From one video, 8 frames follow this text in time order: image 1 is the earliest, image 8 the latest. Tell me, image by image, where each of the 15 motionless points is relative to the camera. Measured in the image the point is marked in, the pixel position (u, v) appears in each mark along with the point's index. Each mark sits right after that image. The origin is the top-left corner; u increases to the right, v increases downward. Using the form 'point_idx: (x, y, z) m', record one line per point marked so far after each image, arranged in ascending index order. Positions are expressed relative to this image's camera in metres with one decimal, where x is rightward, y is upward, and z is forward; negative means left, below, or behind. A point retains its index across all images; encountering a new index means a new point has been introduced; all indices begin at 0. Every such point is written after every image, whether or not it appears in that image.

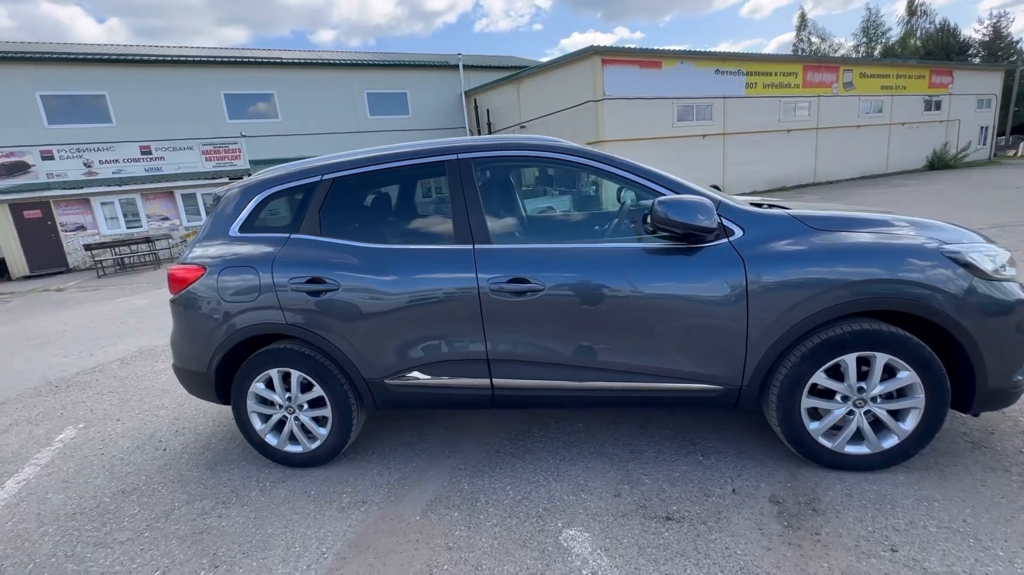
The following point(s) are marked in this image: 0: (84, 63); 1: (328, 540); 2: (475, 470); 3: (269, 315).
0: (-16.6, +9.0, +18.7) m
1: (-0.9, -1.3, +2.4) m
2: (-0.2, -1.1, +2.8) m
3: (-1.5, -0.2, +2.8) m
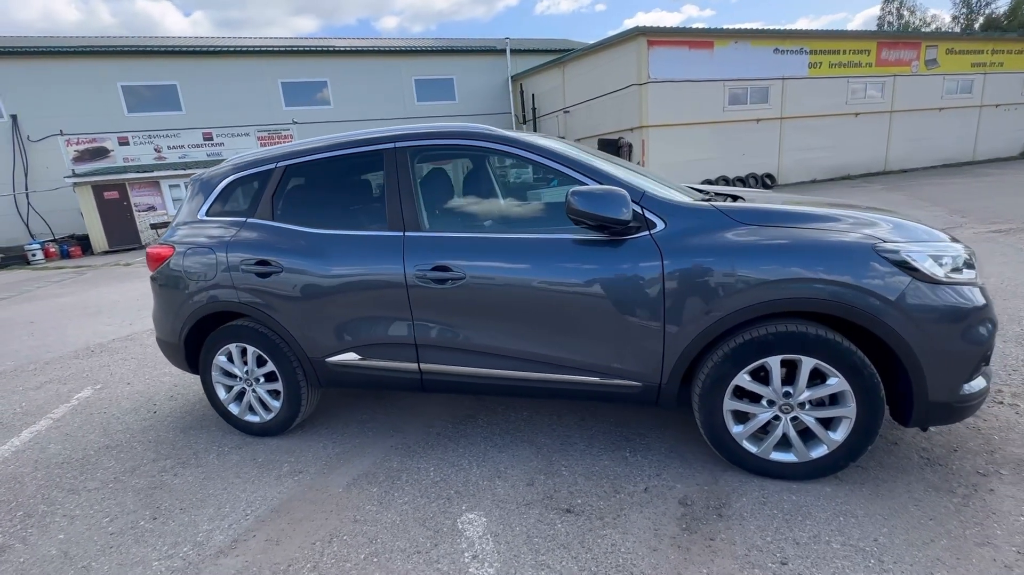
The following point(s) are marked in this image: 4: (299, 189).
0: (-14.9, +10.0, +20.1) m
1: (-1.4, -1.2, +2.6) m
2: (-0.6, -1.0, +2.9) m
3: (-1.9, 0.0, +3.0) m
4: (-1.4, +0.6, +3.0) m
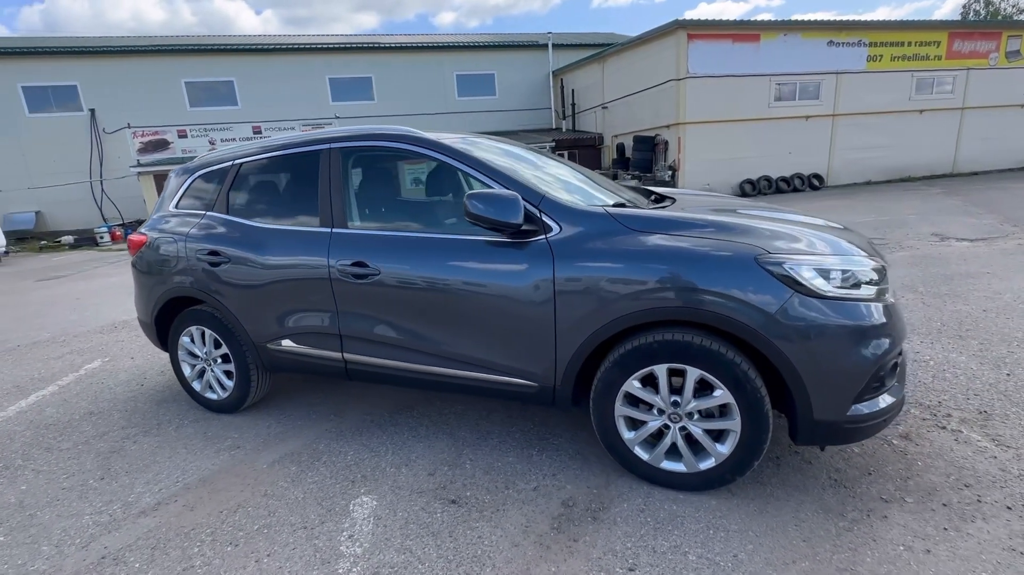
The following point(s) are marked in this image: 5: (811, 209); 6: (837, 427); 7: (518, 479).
0: (-13.3, +10.7, +21.5) m
1: (-1.9, -1.1, +2.8) m
2: (-1.1, -1.0, +3.1) m
3: (-2.3, +0.1, +3.3) m
4: (-1.8, +0.7, +3.2) m
5: (+8.8, +2.3, +13.7) m
6: (+1.4, -0.6, +2.1) m
7: (0.0, -1.0, +2.5) m
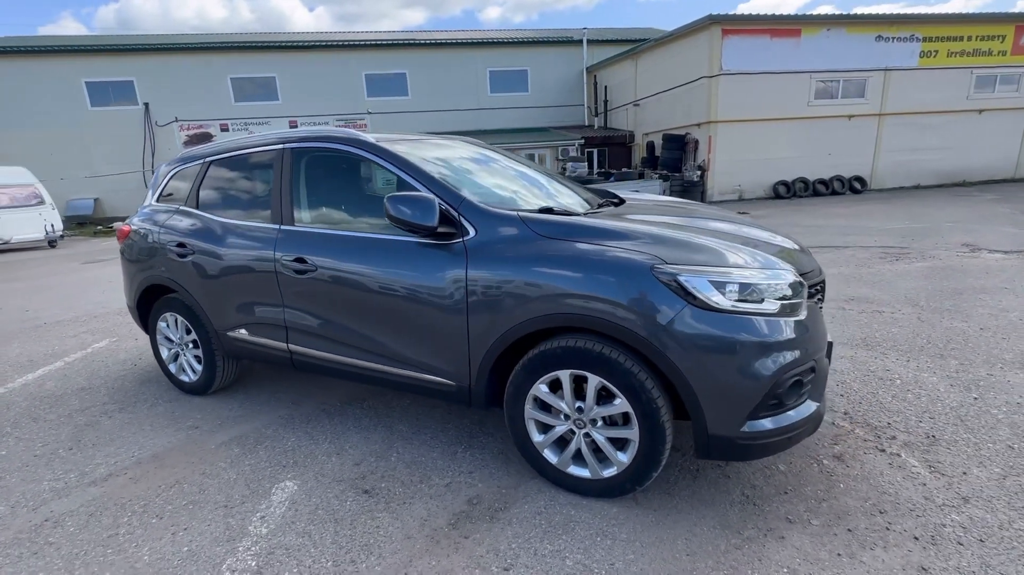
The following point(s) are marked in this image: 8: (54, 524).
0: (-11.8, +11.3, +22.4) m
1: (-2.4, -1.0, +3.0) m
2: (-1.5, -0.9, +3.2) m
3: (-2.7, +0.1, +3.5) m
4: (-2.2, +0.8, +3.4) m
5: (+9.3, +2.1, +13.0) m
6: (+0.9, -0.7, +2.0) m
7: (-0.4, -1.0, +2.6) m
8: (-2.3, -1.2, +2.3) m
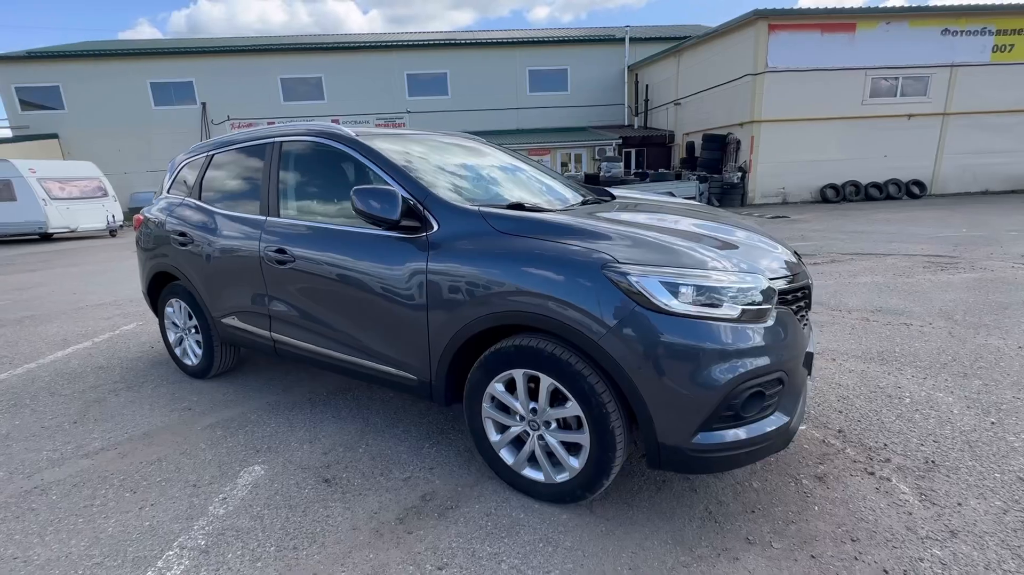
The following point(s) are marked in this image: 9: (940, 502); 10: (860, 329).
0: (-10.0, +11.7, +23.2) m
1: (-2.5, -0.9, +3.2) m
2: (-1.7, -0.8, +3.3) m
3: (-2.8, +0.2, +3.7) m
4: (-2.2, +0.9, +3.5) m
5: (+10.0, +1.8, +12.2) m
6: (+0.7, -0.7, +1.9) m
7: (-0.6, -1.0, +2.6) m
8: (-2.5, -1.1, +2.5) m
9: (+2.0, -1.0, +2.1) m
10: (+3.2, -0.4, +4.4) m
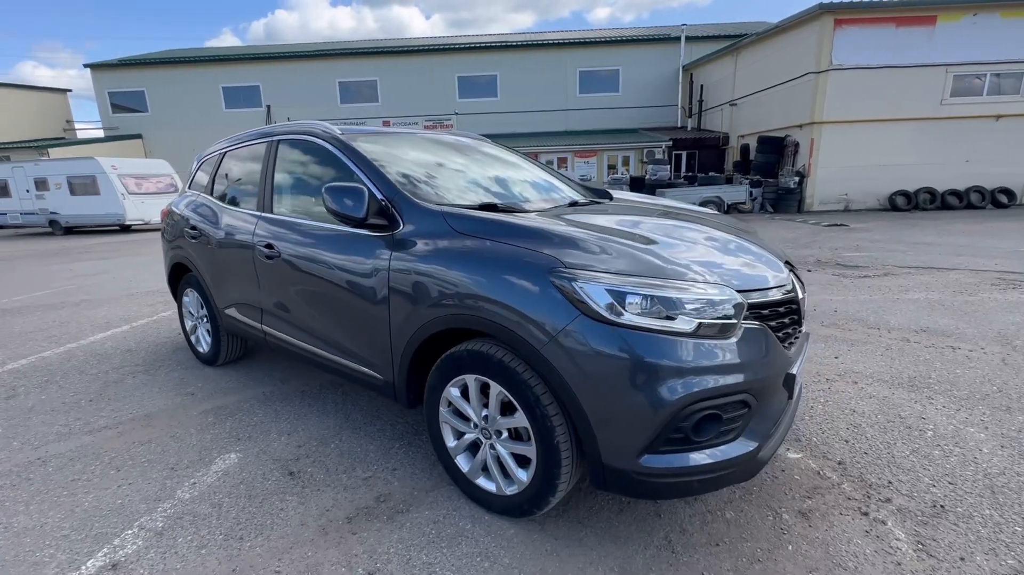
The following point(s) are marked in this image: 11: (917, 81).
0: (-7.5, +11.9, +24.1) m
1: (-2.7, -0.9, +3.4) m
2: (-1.8, -0.8, +3.4) m
3: (-2.8, +0.3, +3.9) m
4: (-2.3, +0.9, +3.7) m
5: (+10.8, +1.4, +11.0) m
6: (+0.4, -0.7, +1.8) m
7: (-0.8, -1.0, +2.6) m
8: (-2.7, -1.0, +2.7) m
9: (+1.7, -1.1, +1.9) m
10: (+3.2, -0.5, +3.9) m
11: (+13.7, +7.0, +15.9) m
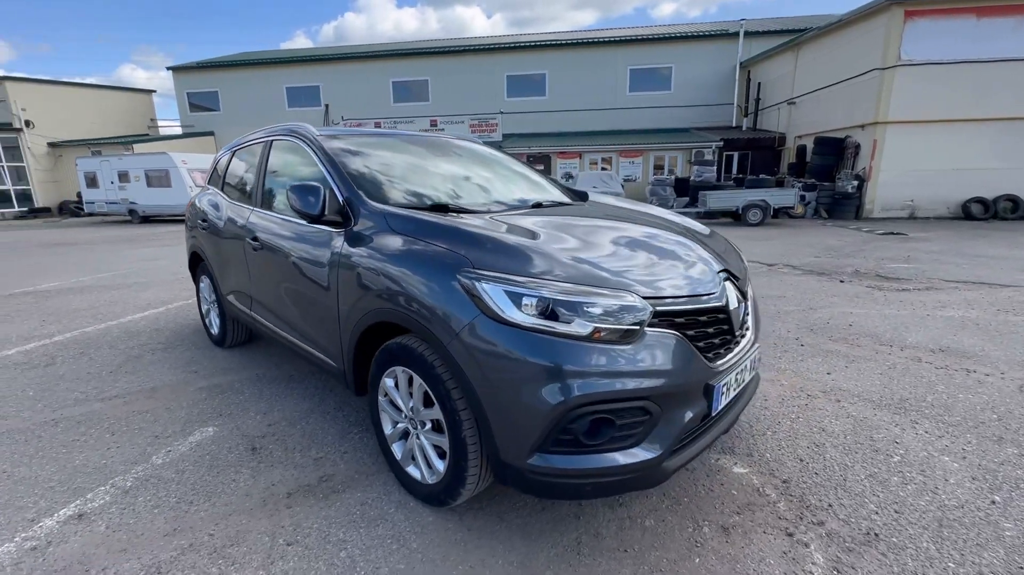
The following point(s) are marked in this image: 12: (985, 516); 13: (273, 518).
0: (-5.0, +12.3, +24.8) m
1: (-2.9, -0.7, +3.7) m
2: (-2.0, -0.7, +3.7) m
3: (-2.9, +0.4, +4.3) m
4: (-2.4, +1.0, +4.0) m
5: (+11.4, +0.9, +9.9) m
6: (0.0, -0.7, +1.8) m
7: (-1.1, -0.9, +2.7) m
8: (-3.0, -0.9, +3.1) m
9: (+1.3, -1.1, +1.8) m
10: (+3.1, -0.6, +3.7) m
11: (+15.0, +6.5, +14.4) m
12: (+2.1, -1.0, +2.1) m
13: (-1.1, -1.1, +2.2) m
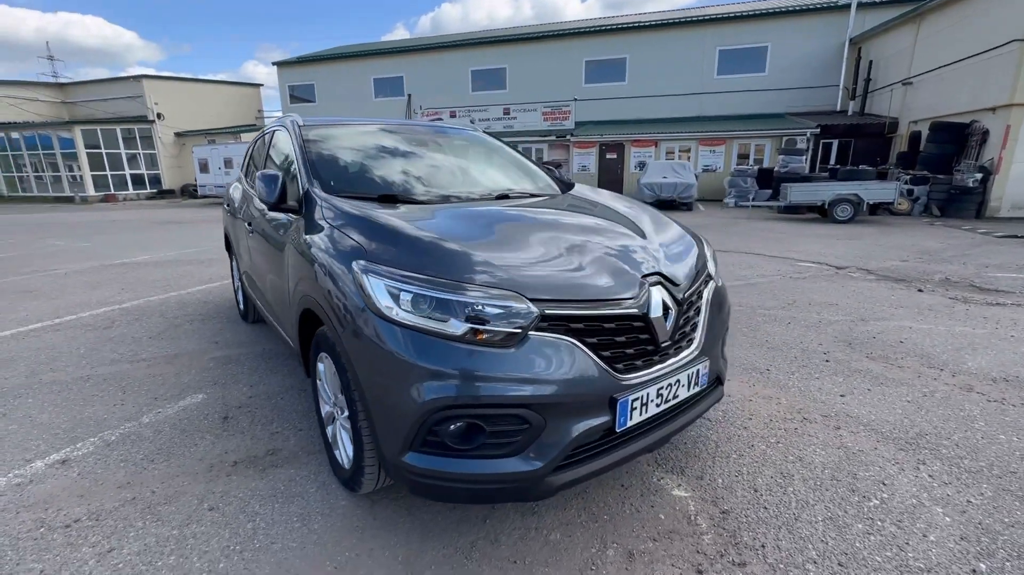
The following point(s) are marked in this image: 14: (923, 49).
0: (-0.9, +13.0, +24.9) m
1: (-3.0, -0.5, +4.2) m
2: (-2.1, -0.6, +4.0) m
3: (-2.8, +0.7, +4.7) m
4: (-2.3, +1.2, +4.3) m
5: (+12.2, +0.5, +7.8) m
6: (-0.4, -0.7, +1.8) m
7: (-1.5, -0.8, +2.9) m
8: (-3.2, -0.7, +3.5) m
9: (+0.8, -1.2, +1.6) m
10: (+2.9, -0.7, +3.1) m
11: (+16.8, +5.9, +11.5) m
12: (+1.6, -1.1, +1.7) m
13: (-1.5, -1.0, +2.4) m
14: (+14.9, +8.7, +17.0) m
